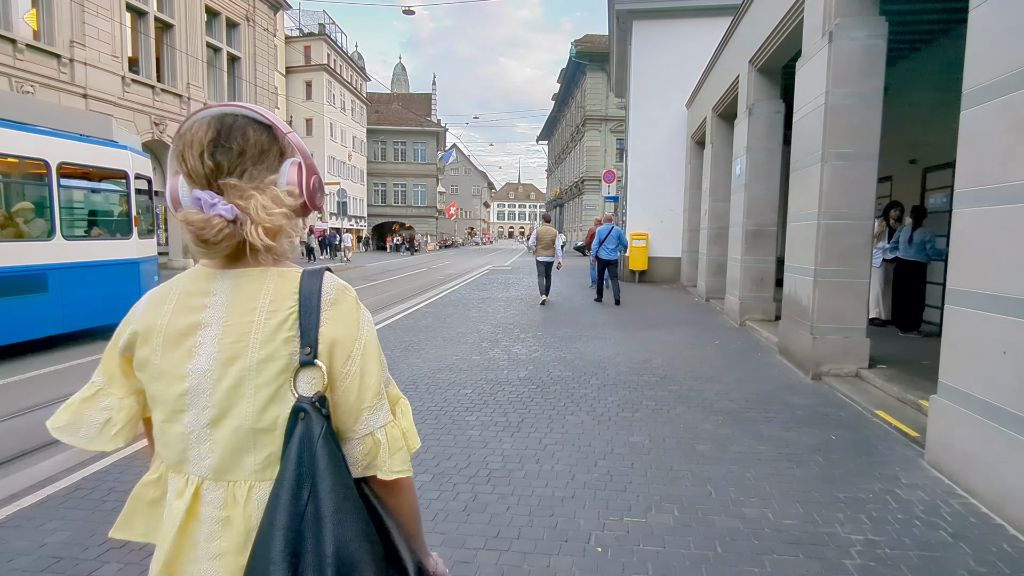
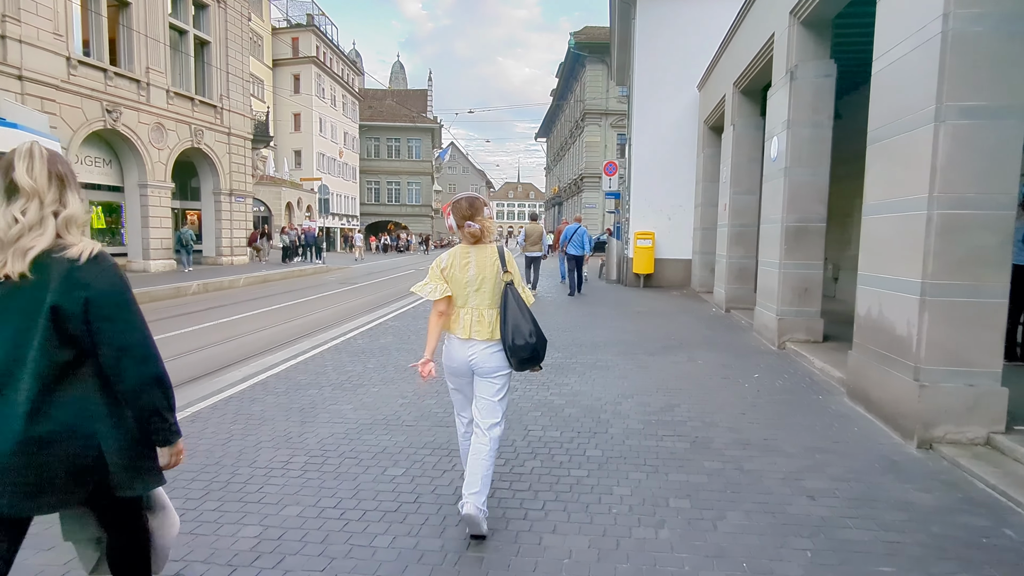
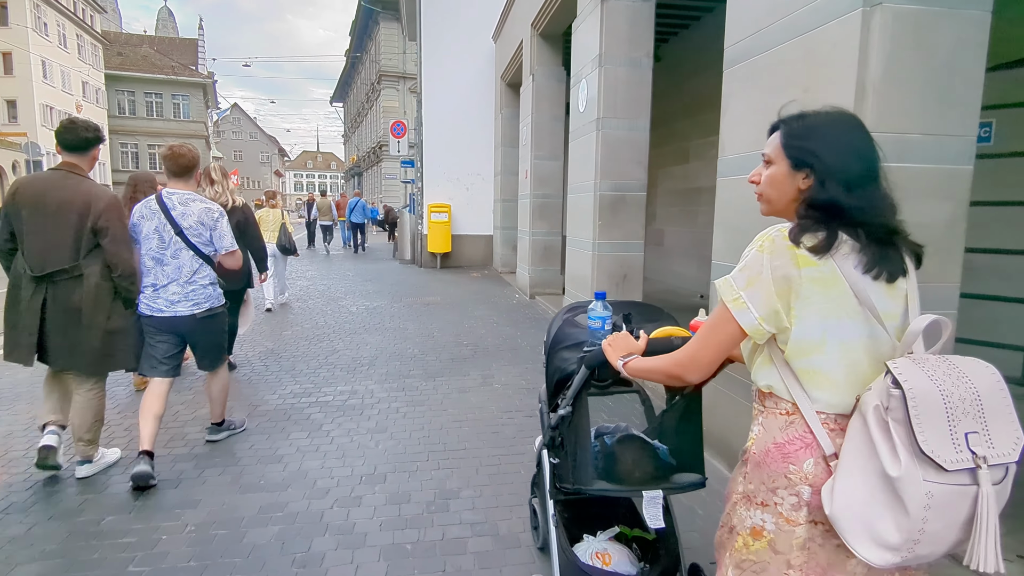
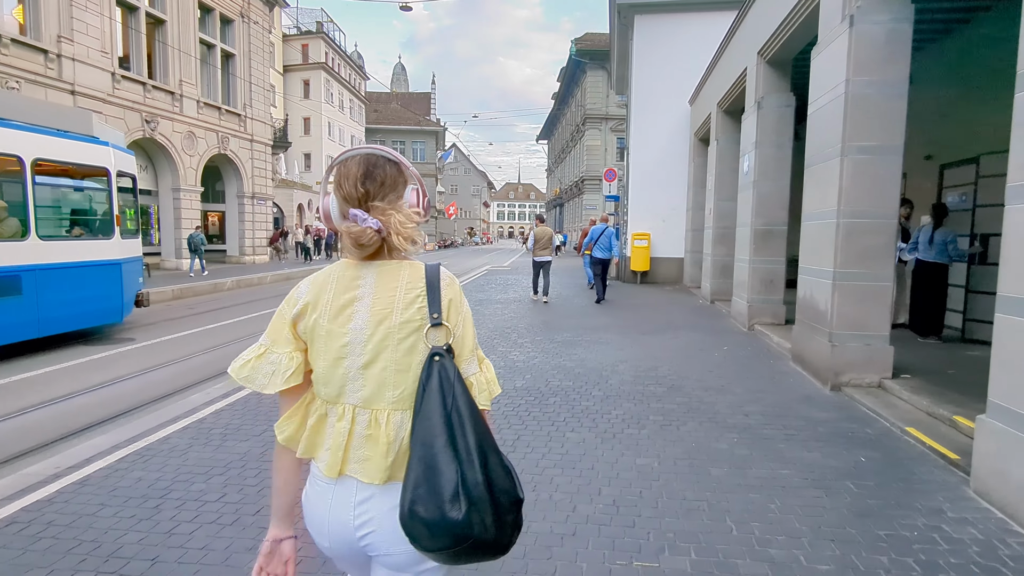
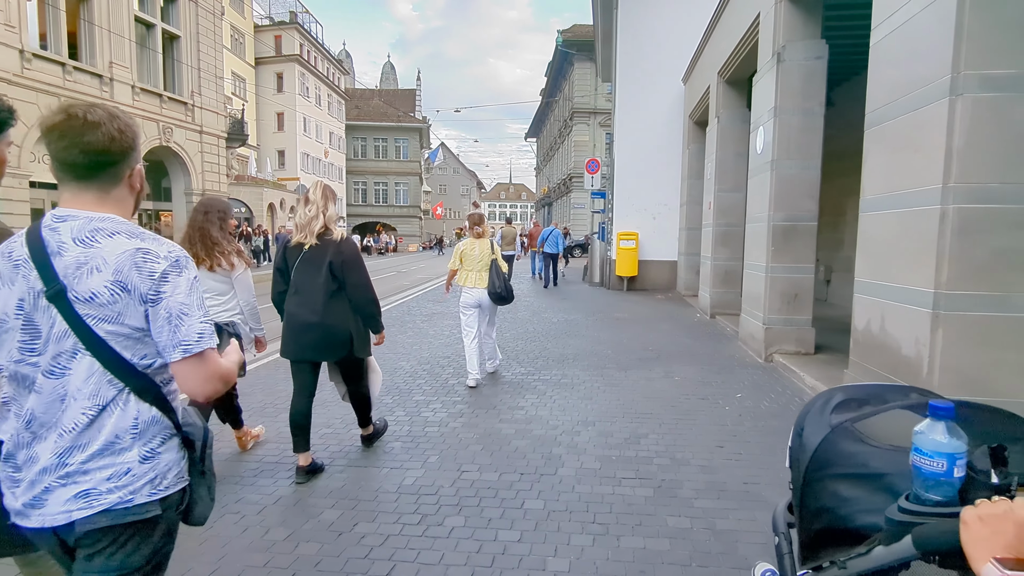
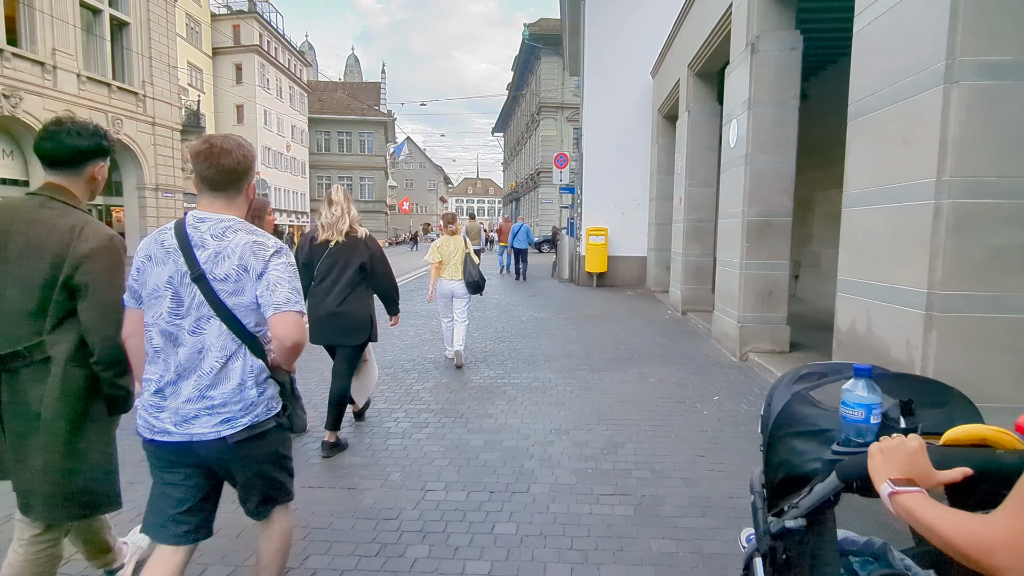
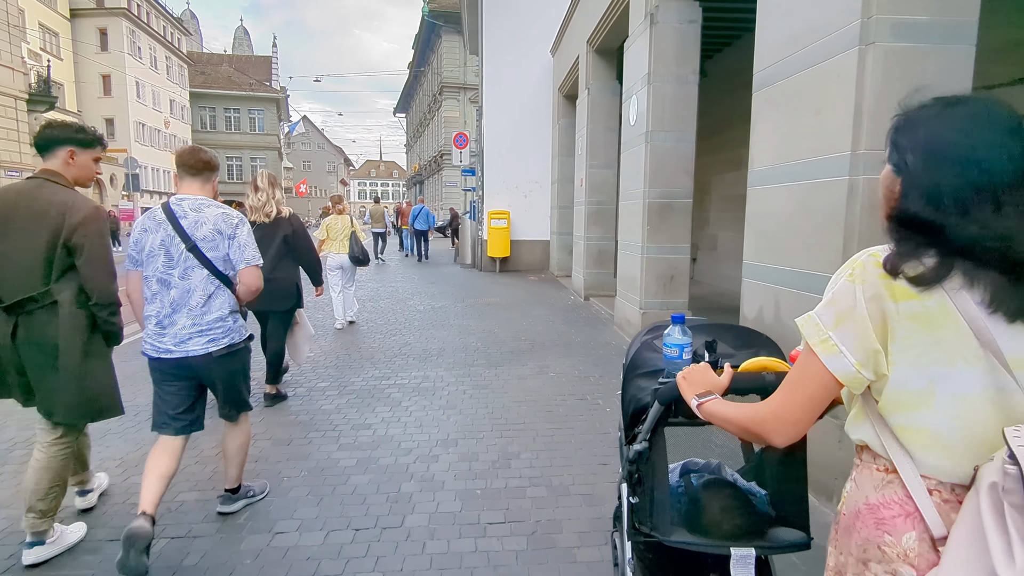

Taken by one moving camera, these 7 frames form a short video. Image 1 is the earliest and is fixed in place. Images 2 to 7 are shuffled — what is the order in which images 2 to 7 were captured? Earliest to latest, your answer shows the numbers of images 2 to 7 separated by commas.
4, 2, 5, 6, 7, 3
